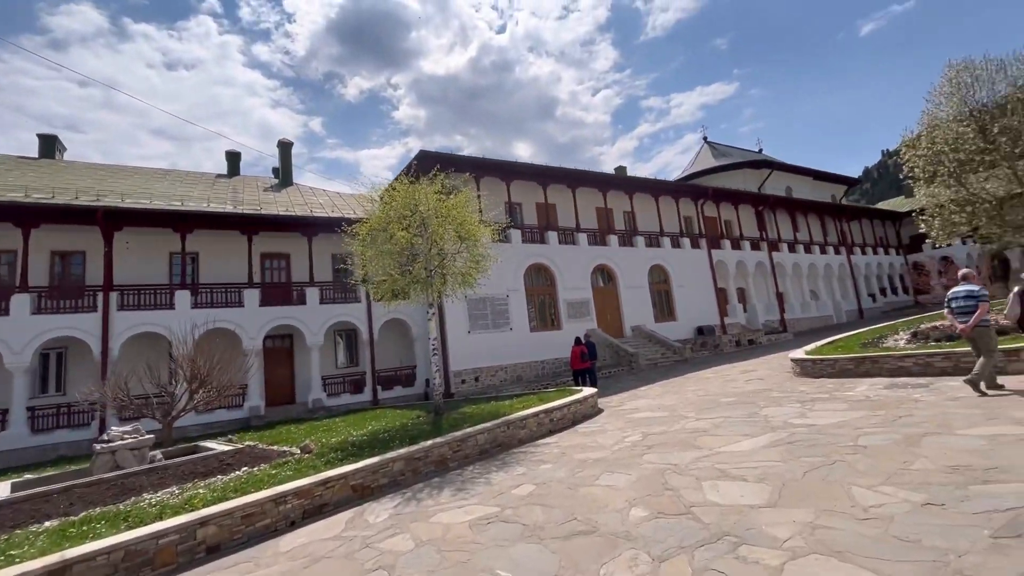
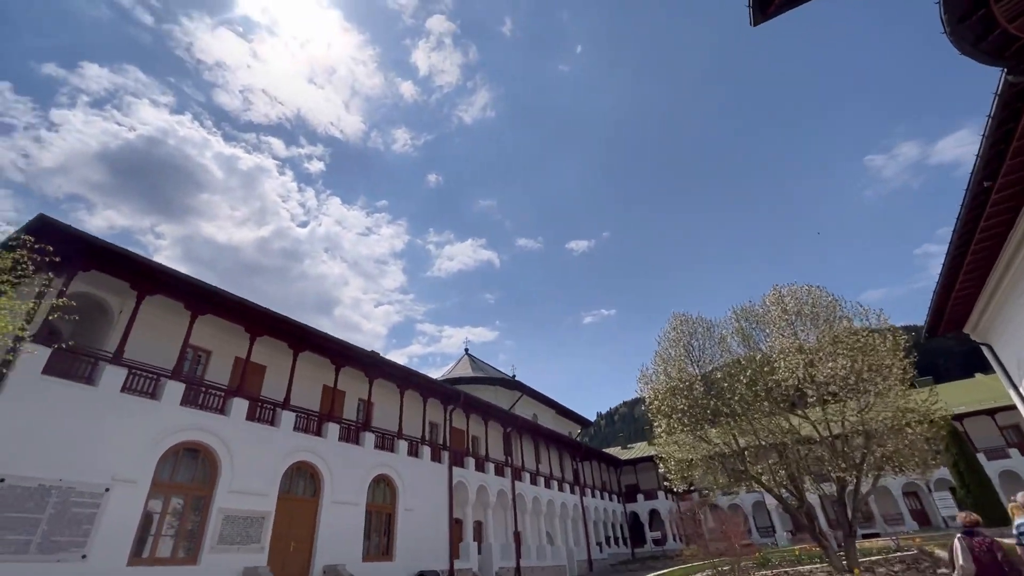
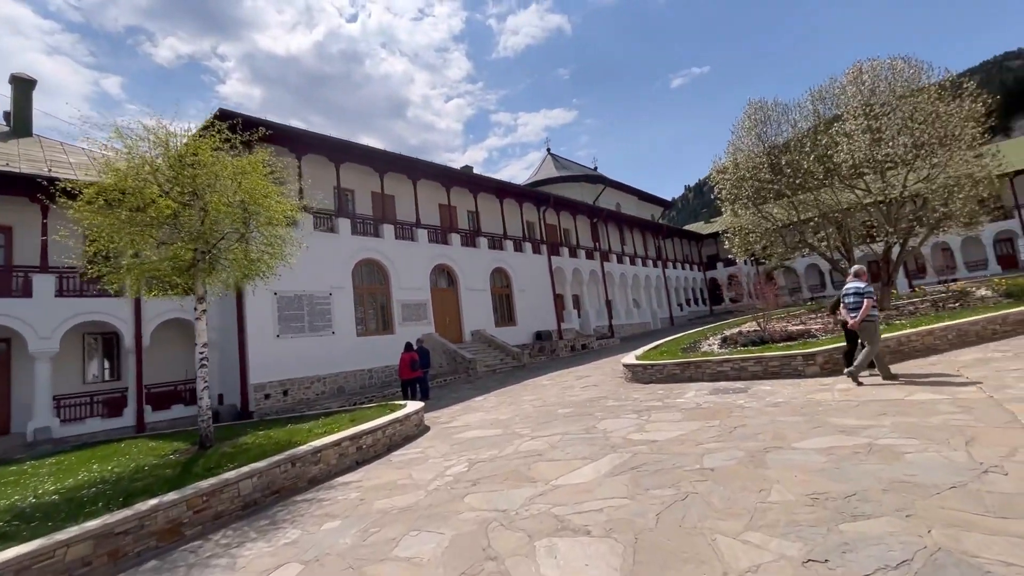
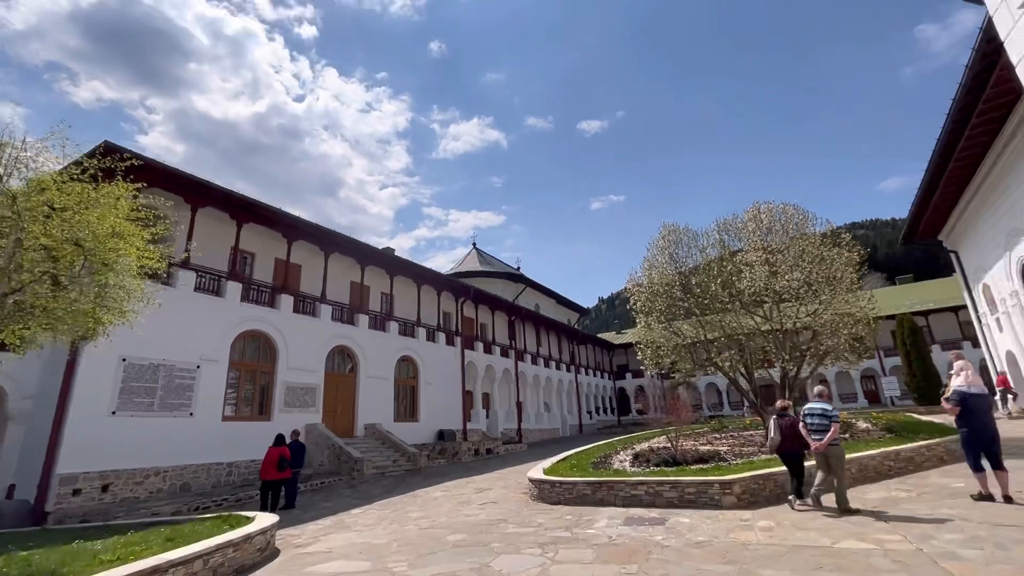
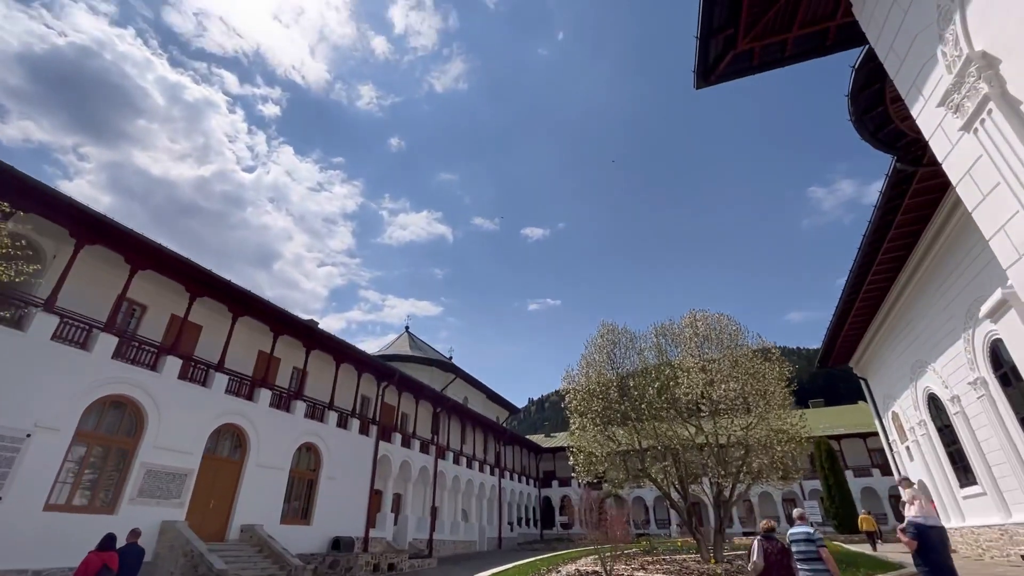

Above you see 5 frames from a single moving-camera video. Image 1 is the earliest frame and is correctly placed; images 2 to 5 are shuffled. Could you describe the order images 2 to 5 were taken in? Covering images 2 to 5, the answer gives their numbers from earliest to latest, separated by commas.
3, 4, 5, 2
